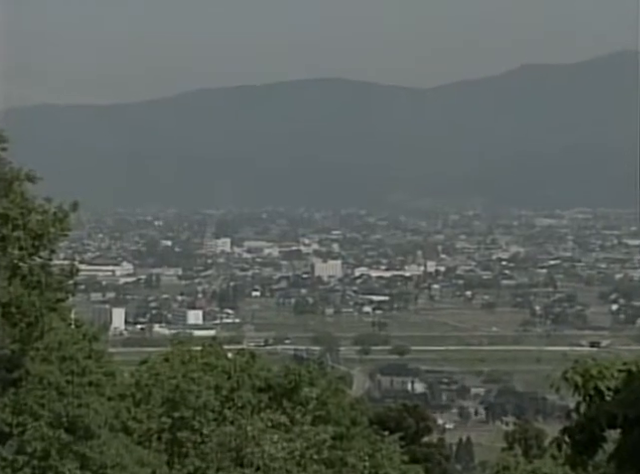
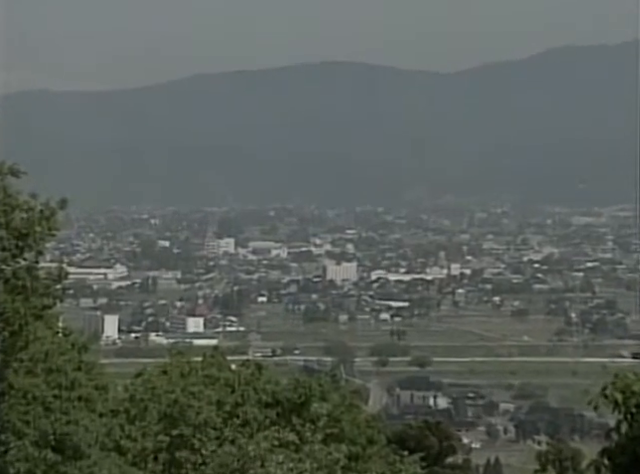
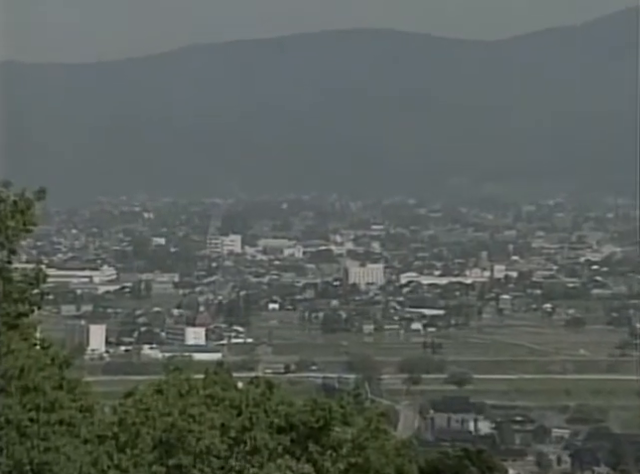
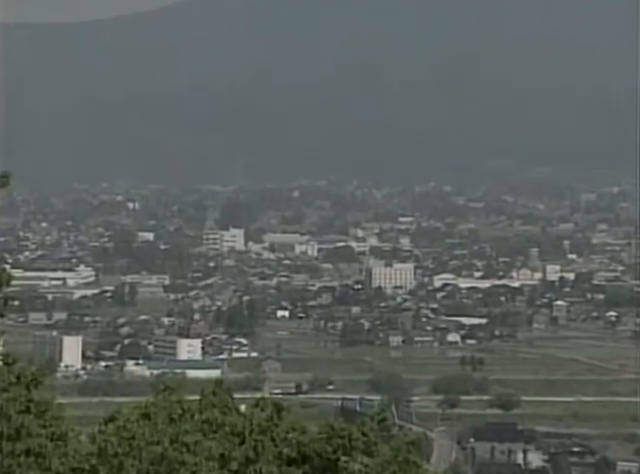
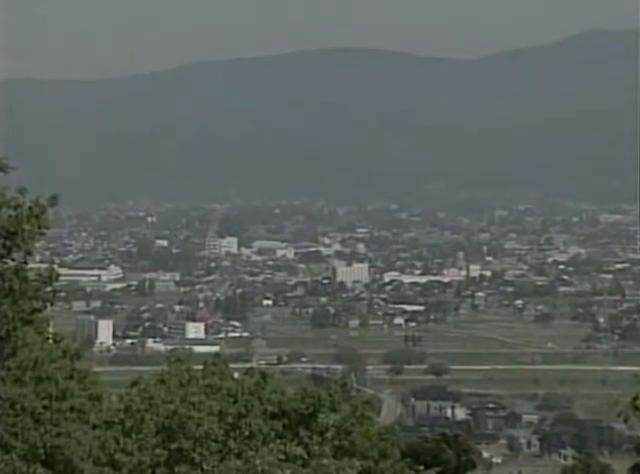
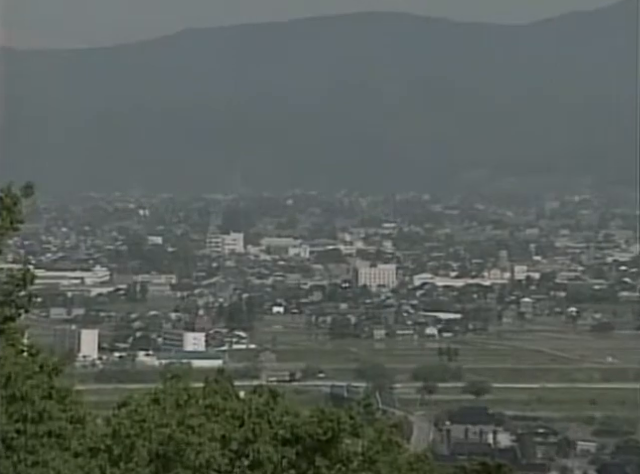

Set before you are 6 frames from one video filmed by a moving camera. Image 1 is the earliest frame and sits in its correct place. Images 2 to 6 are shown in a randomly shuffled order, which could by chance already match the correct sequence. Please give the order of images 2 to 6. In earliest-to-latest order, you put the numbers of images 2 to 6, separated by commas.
2, 5, 3, 6, 4
